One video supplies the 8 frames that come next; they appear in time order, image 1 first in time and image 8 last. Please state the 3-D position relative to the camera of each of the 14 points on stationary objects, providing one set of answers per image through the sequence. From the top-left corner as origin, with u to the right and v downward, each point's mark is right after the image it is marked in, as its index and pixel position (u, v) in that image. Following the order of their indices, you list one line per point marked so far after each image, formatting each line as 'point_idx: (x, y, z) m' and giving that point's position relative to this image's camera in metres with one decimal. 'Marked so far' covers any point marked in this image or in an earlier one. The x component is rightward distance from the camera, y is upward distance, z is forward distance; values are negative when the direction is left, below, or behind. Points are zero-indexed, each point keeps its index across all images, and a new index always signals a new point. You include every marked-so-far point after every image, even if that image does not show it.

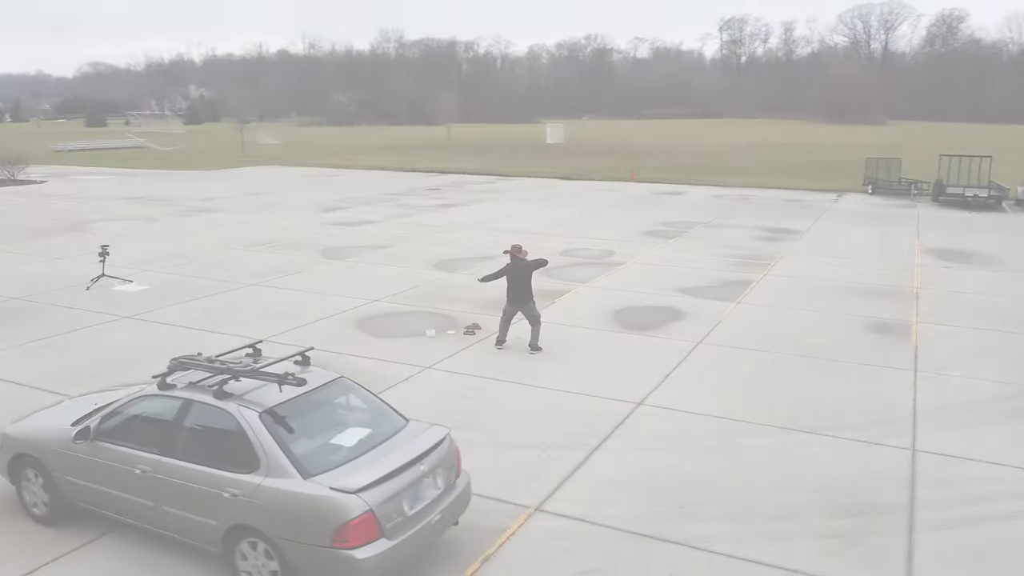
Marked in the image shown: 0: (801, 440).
0: (+2.7, -1.4, +7.8) m
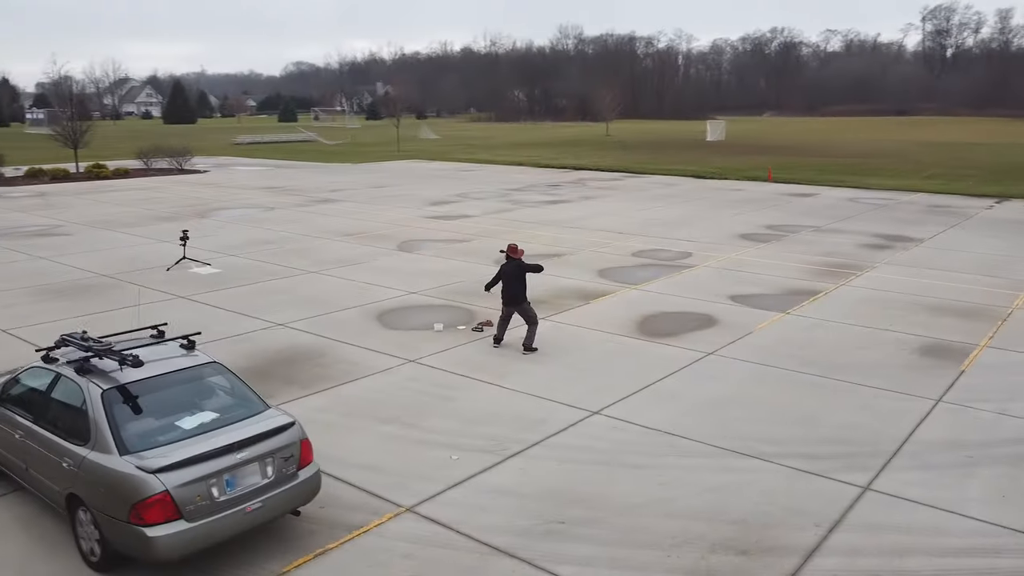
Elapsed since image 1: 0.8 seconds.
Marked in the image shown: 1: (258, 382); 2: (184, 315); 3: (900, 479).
0: (+2.0, -1.5, +7.1) m
1: (-2.8, -1.0, +9.0) m
2: (-4.7, -0.4, +11.9) m
3: (+3.2, -1.6, +6.8) m
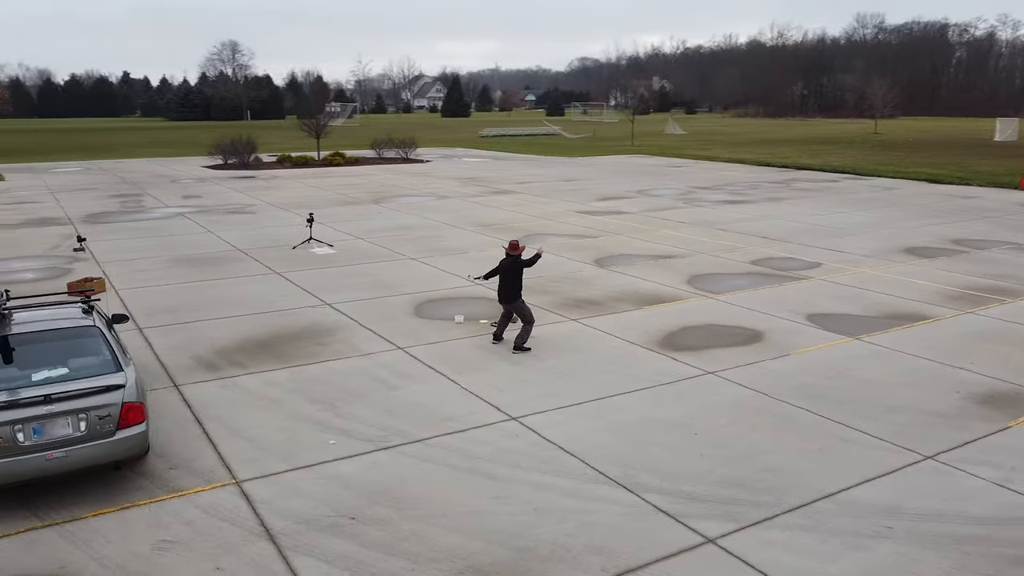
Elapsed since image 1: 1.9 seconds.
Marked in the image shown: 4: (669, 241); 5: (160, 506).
0: (+0.7, -1.6, +6.5) m
1: (-3.1, -0.8, +9.8) m
2: (-4.0, 0.0, +13.1) m
3: (+1.8, -1.7, +5.8) m
4: (+3.3, +1.0, +17.7) m
5: (-2.6, -1.6, +6.2) m
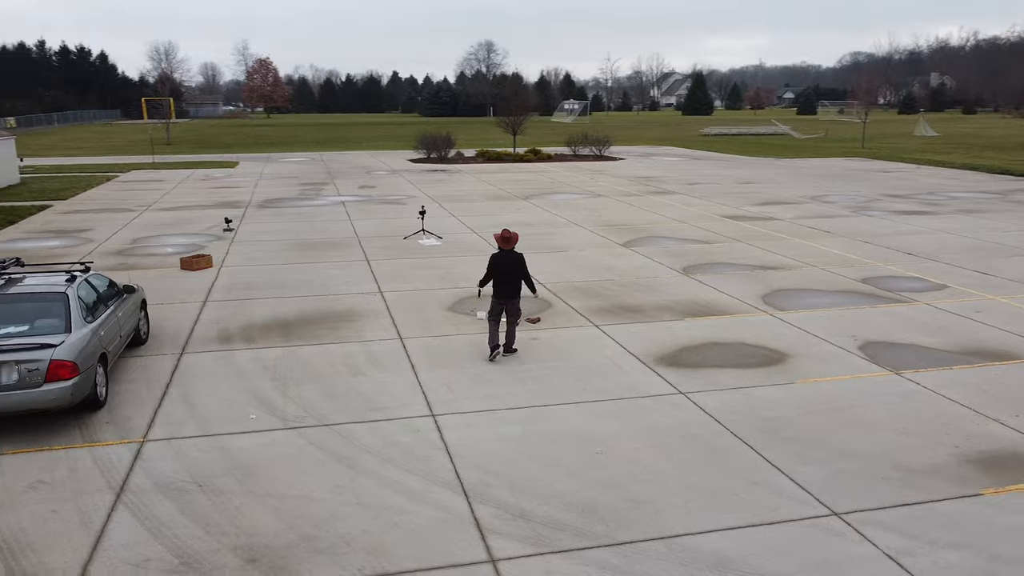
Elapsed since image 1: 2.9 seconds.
0: (-0.5, -1.6, +6.4) m
1: (-3.2, -0.5, +10.7) m
2: (-2.9, +0.3, +14.1) m
3: (+0.3, -1.8, +5.5) m
4: (+5.5, +0.7, +16.3) m
5: (-3.8, -1.4, +7.1) m
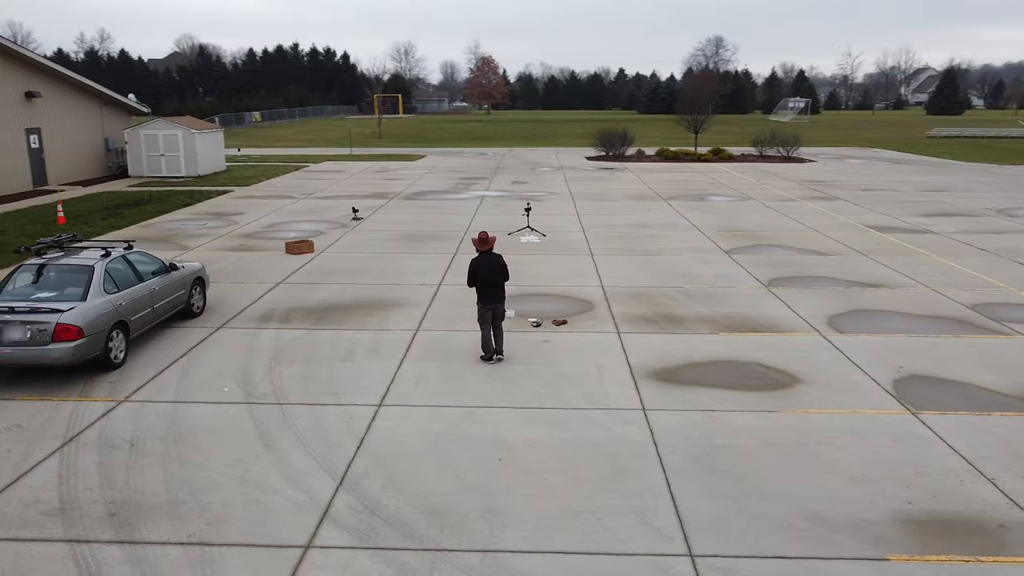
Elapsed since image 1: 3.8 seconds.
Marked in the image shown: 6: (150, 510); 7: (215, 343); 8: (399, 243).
0: (-1.5, -1.5, +6.7) m
1: (-2.8, -0.3, +11.5) m
2: (-1.6, +0.4, +14.7) m
3: (-1.0, -1.8, +5.5) m
4: (+7.0, +0.3, +14.5) m
5: (-4.5, -1.1, +8.2) m
6: (-2.7, -1.6, +6.2) m
7: (-3.6, -0.7, +10.0) m
8: (-2.3, +0.9, +16.8) m
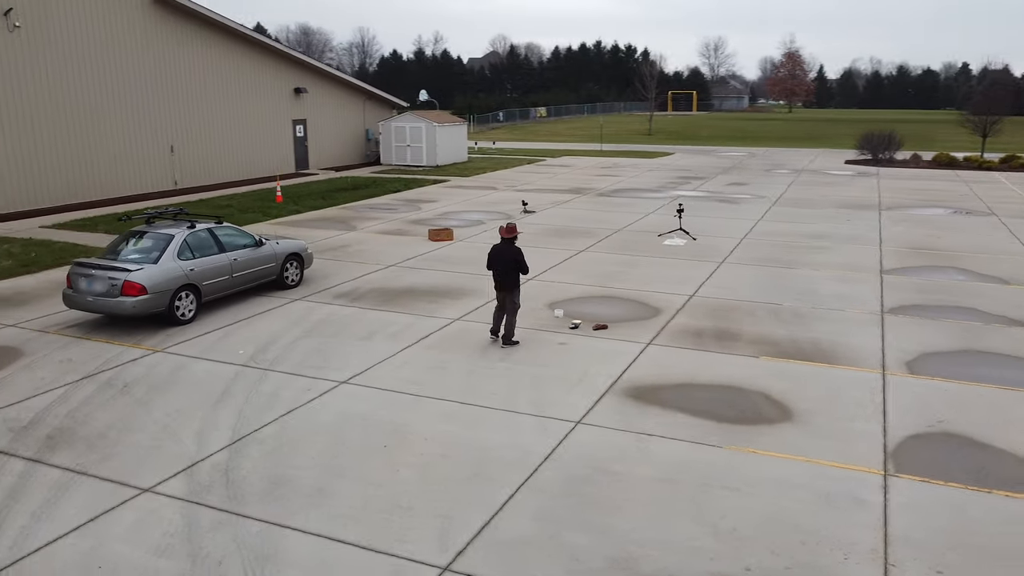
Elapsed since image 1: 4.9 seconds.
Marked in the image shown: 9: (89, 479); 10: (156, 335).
0: (-2.6, -1.3, +7.4) m
1: (-1.9, -0.1, +12.3) m
2: (+0.4, +0.5, +14.8) m
3: (-2.6, -1.6, +6.1) m
4: (+8.4, -0.3, +11.5) m
5: (-4.7, -0.7, +9.8) m
6: (-3.8, -1.3, +7.3) m
7: (-3.2, -0.3, +11.2) m
8: (+0.6, +1.0, +17.1) m
9: (-3.3, -1.5, +6.6) m
10: (-4.4, -0.6, +10.3) m
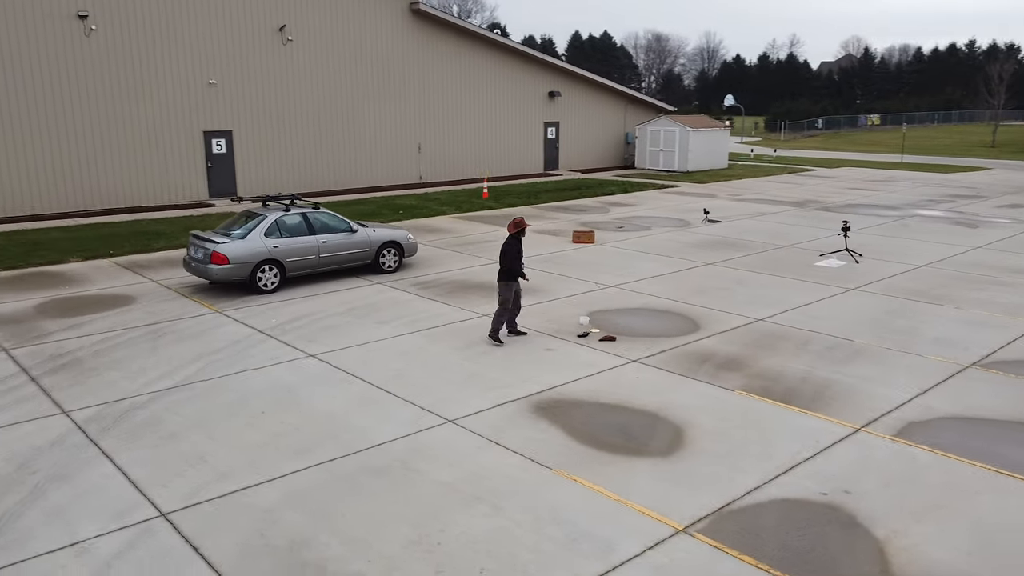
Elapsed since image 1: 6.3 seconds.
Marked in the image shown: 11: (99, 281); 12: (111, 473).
0: (-3.6, -1.0, +8.7) m
1: (-0.9, 0.0, +12.9) m
2: (+2.4, +0.4, +14.2) m
3: (-4.1, -1.3, +7.5) m
4: (+8.1, -1.1, +8.0) m
5: (-4.5, -0.2, +11.8) m
6: (-4.7, -0.9, +9.1) m
7: (-2.5, -0.1, +12.4) m
8: (+3.5, +0.8, +16.2) m
9: (-4.6, -1.1, +8.3) m
10: (-4.0, -0.2, +12.0) m
11: (-6.5, +0.1, +13.0) m
12: (-3.1, -1.5, +6.7) m
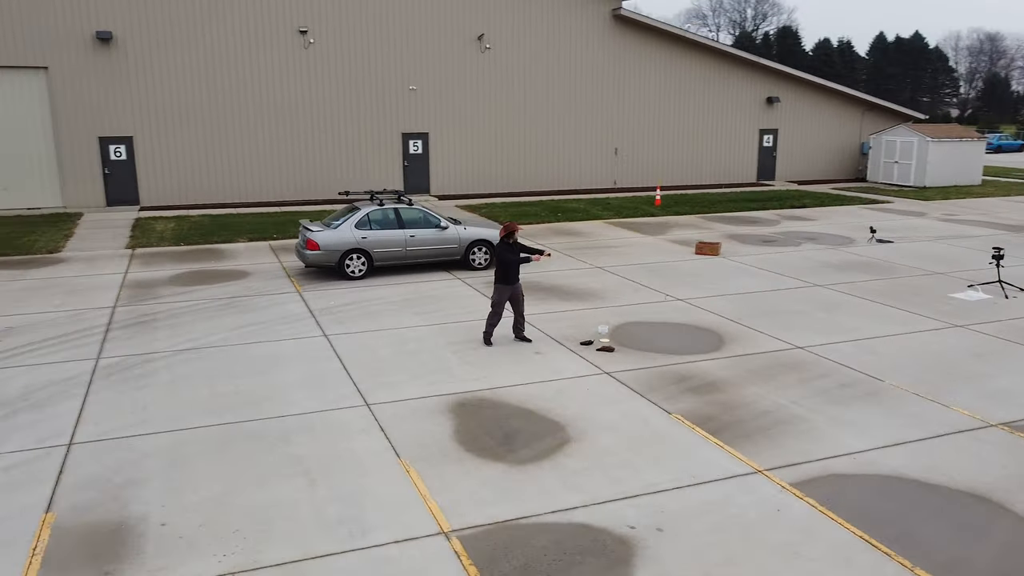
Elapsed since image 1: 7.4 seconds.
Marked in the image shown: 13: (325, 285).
0: (-3.9, -0.7, +10.1) m
1: (+0.2, 0.0, +13.1) m
2: (+3.7, +0.1, +13.2) m
3: (-4.8, -0.9, +9.2) m
4: (+6.8, -1.7, +5.4) m
5: (-3.5, +0.1, +13.3) m
6: (-4.8, -0.5, +10.9) m
7: (-1.5, +0.1, +13.2) m
8: (+5.5, +0.4, +14.6) m
9: (-5.0, -0.7, +10.1) m
10: (-3.0, +0.1, +13.4) m
11: (-4.9, +0.5, +15.2) m
12: (-4.2, -1.2, +8.0) m
13: (-2.9, +0.1, +13.3) m
